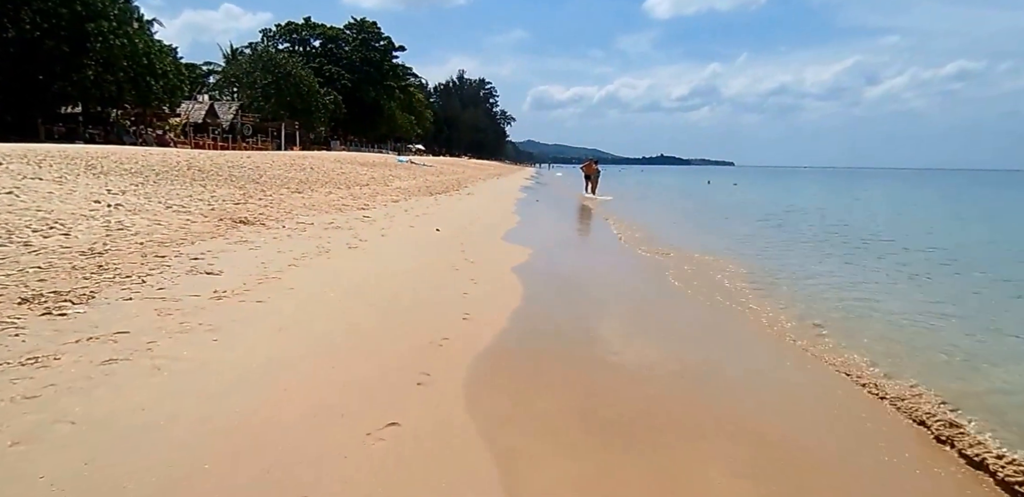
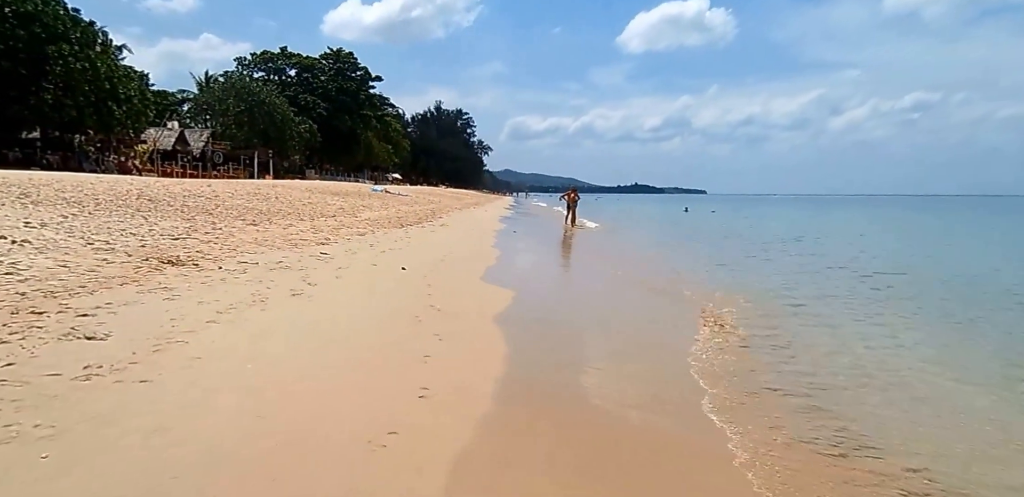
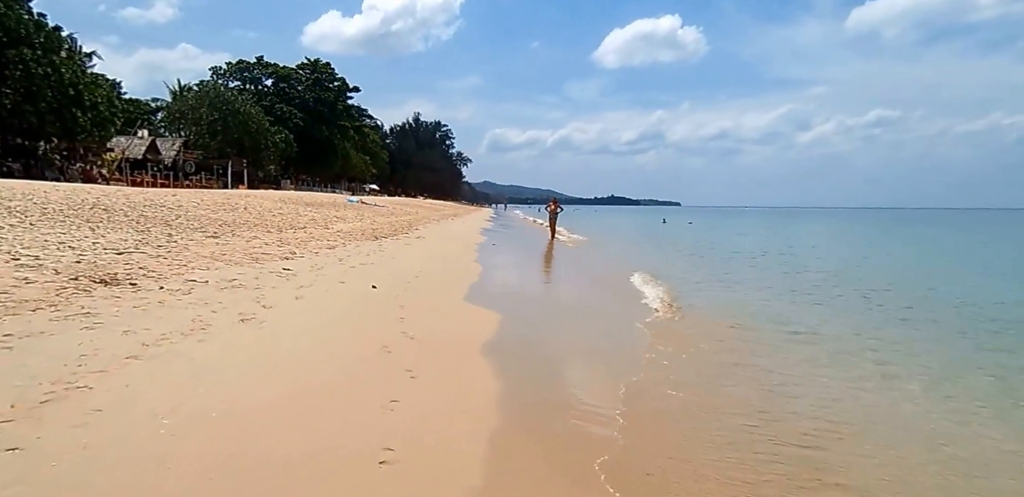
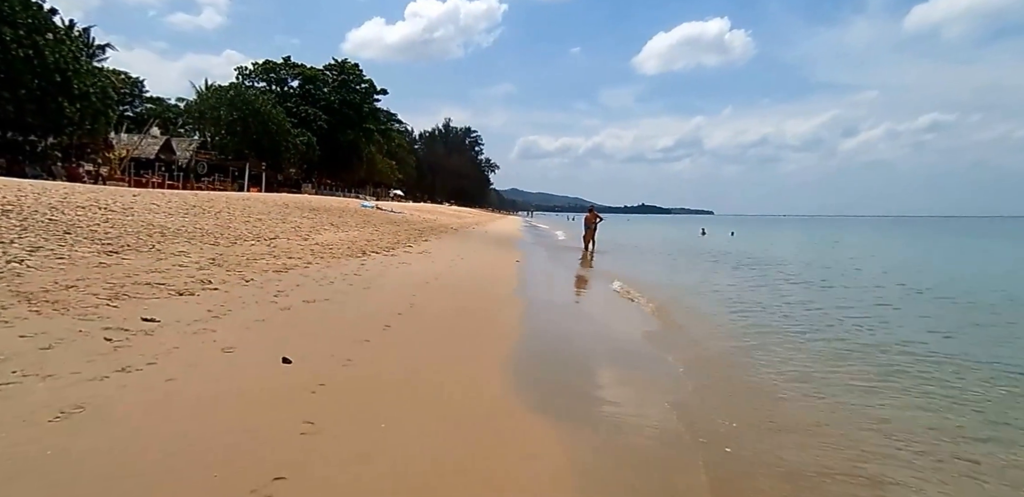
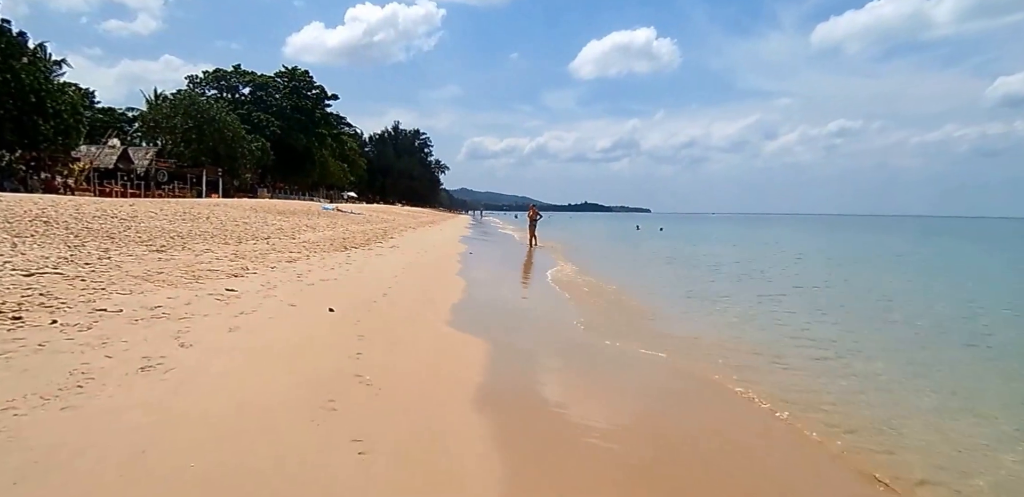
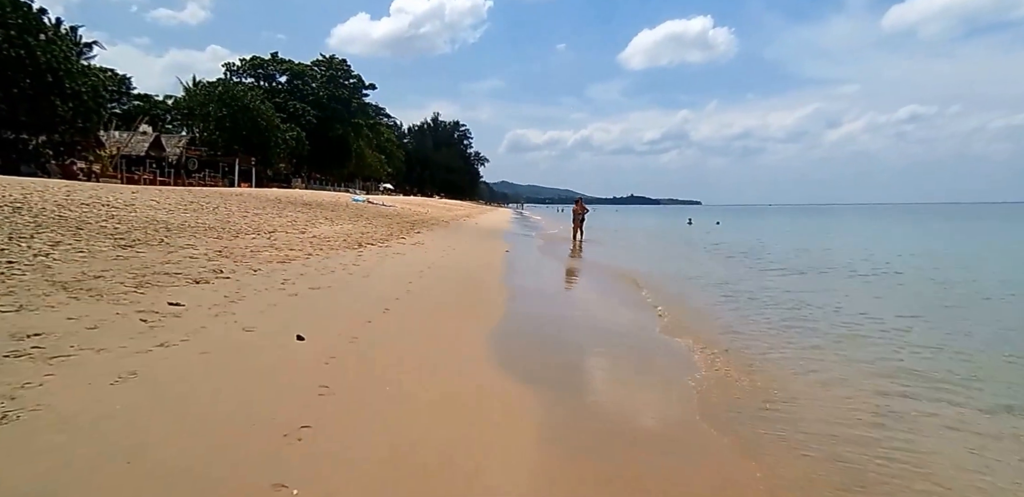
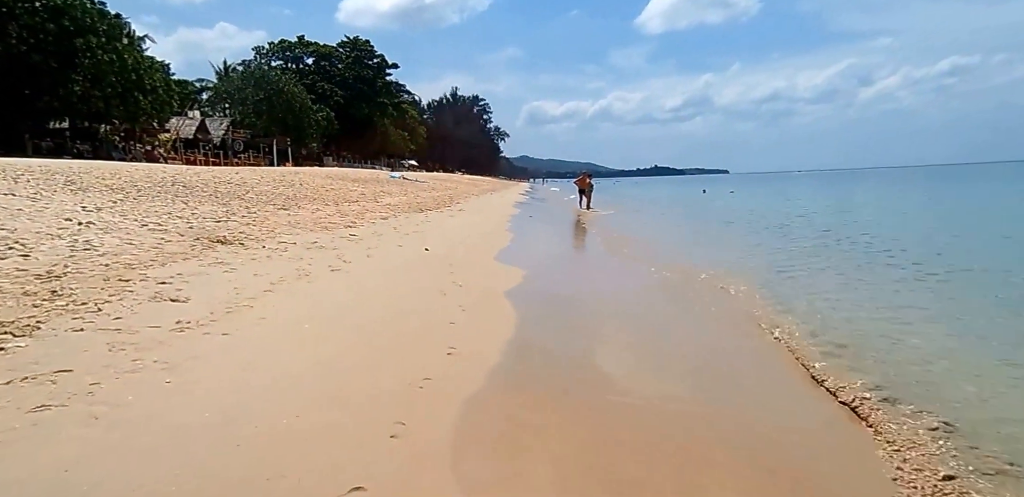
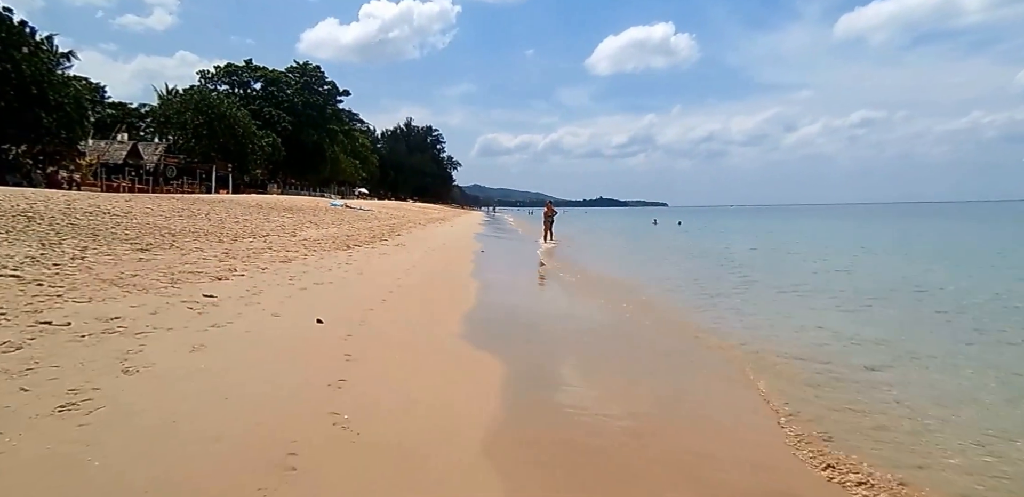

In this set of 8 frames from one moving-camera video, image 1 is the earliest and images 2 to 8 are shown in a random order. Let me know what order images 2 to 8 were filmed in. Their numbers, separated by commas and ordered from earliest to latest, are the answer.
7, 2, 3, 5, 8, 6, 4
